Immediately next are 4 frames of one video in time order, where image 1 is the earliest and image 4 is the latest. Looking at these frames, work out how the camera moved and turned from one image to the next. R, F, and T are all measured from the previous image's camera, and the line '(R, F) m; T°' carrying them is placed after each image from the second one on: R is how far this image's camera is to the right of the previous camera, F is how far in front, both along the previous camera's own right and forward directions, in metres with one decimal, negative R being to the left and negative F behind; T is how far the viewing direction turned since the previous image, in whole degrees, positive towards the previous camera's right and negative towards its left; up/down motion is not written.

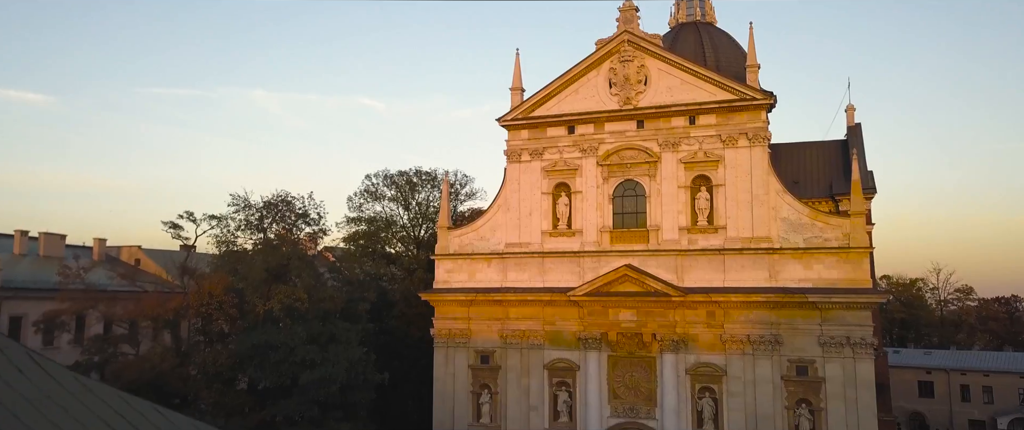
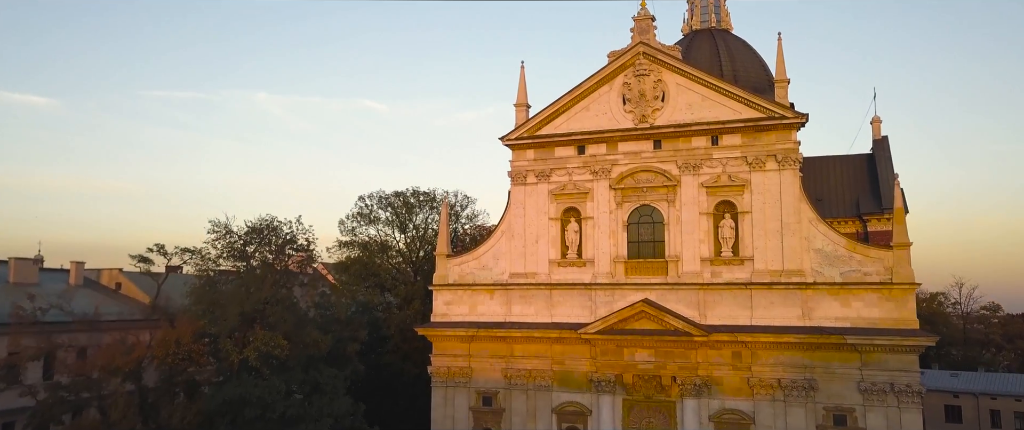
(0.0, +2.5) m; 0°
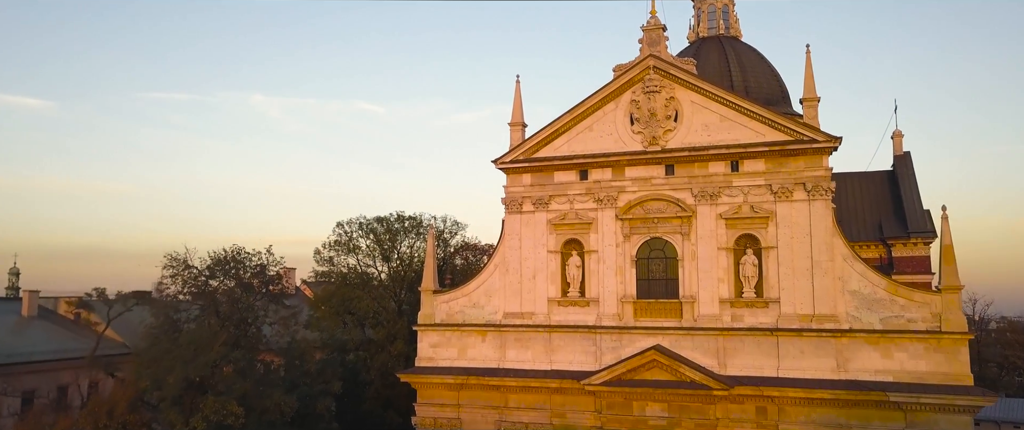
(0.0, +2.9) m; 0°
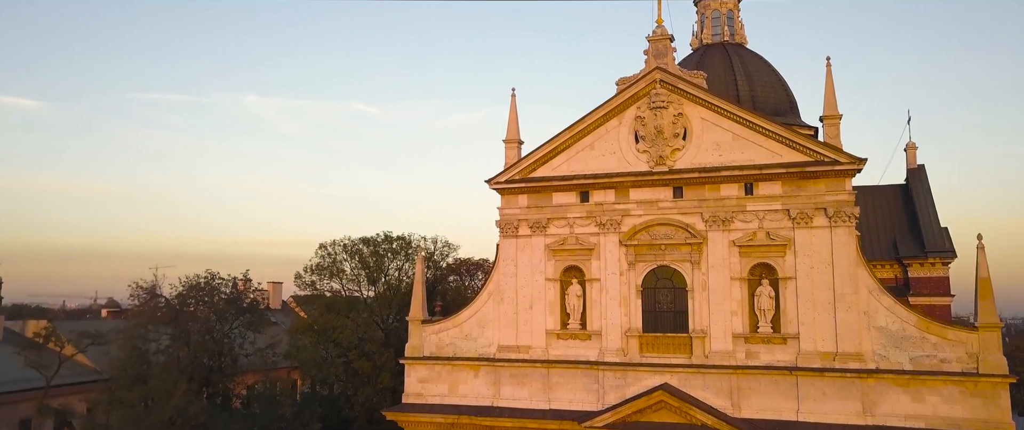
(0.0, +1.8) m; 0°
